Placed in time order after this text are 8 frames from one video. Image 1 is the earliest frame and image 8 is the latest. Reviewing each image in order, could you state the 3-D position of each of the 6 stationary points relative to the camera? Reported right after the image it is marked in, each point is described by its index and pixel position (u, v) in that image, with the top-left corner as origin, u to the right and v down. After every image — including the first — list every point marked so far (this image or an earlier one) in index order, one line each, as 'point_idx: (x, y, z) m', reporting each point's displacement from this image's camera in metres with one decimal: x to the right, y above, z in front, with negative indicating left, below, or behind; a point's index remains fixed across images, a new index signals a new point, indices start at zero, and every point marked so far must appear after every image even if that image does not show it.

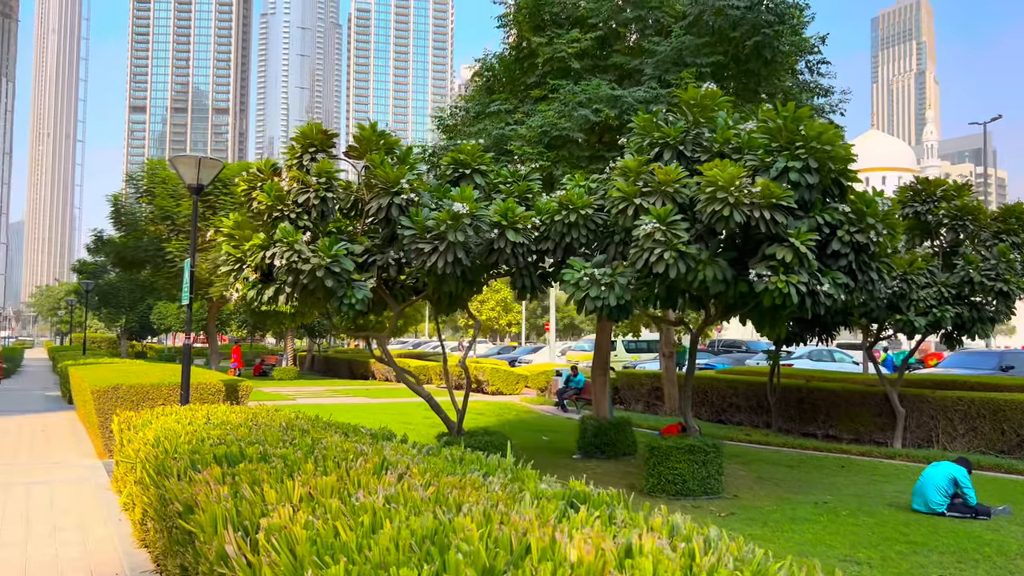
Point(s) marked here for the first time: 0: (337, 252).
0: (-1.7, +0.3, +7.9) m
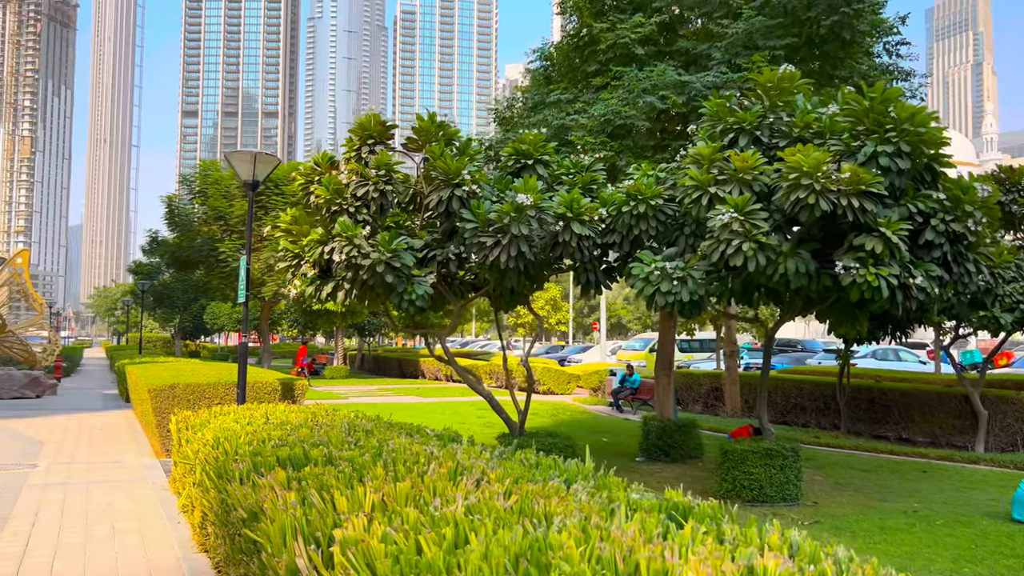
0: (-1.1, +0.4, +7.7) m
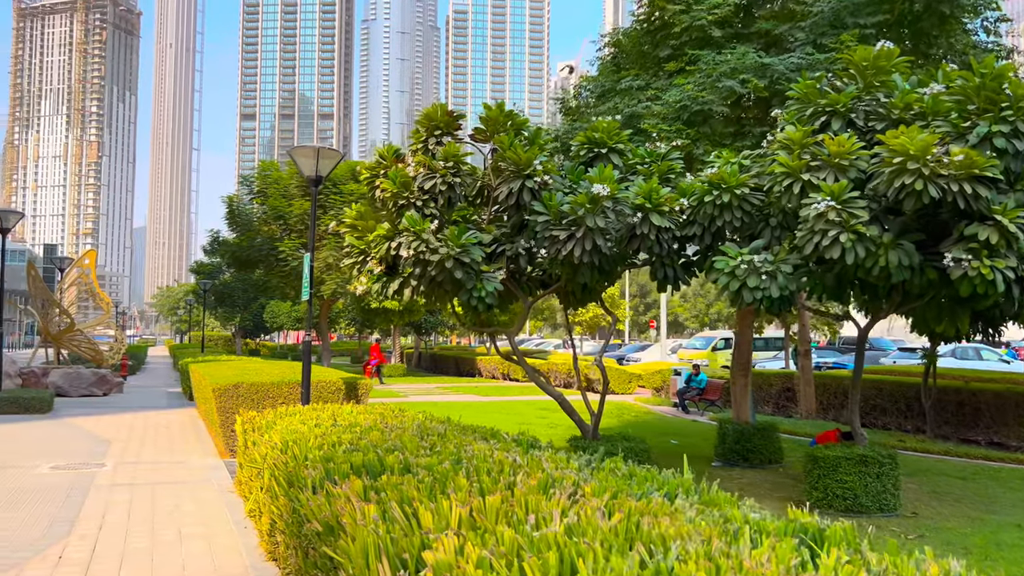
0: (-0.4, +0.4, +7.3) m
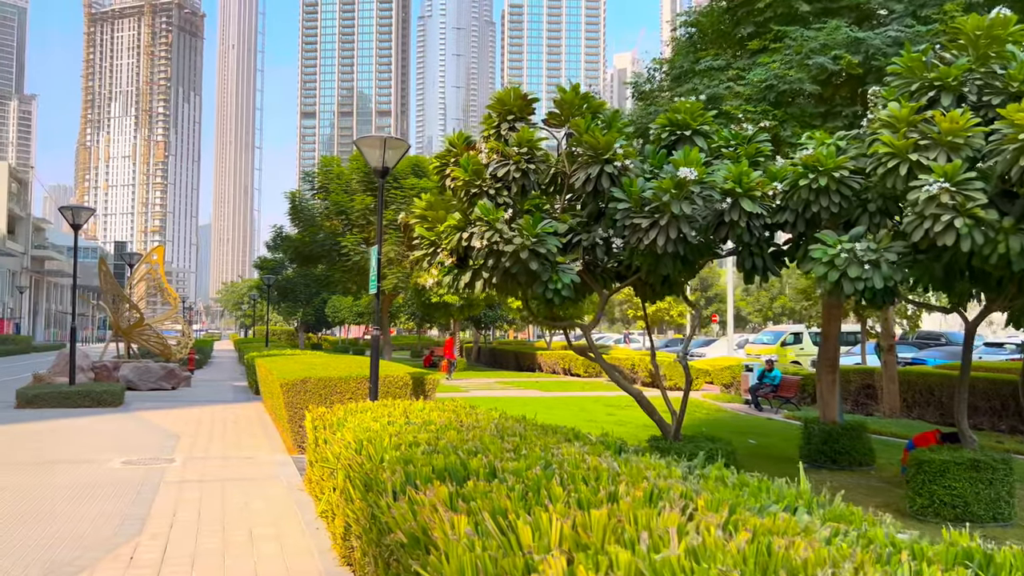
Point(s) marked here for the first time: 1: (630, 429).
0: (+0.2, +0.5, +7.0) m
1: (+1.8, -2.1, +12.6) m
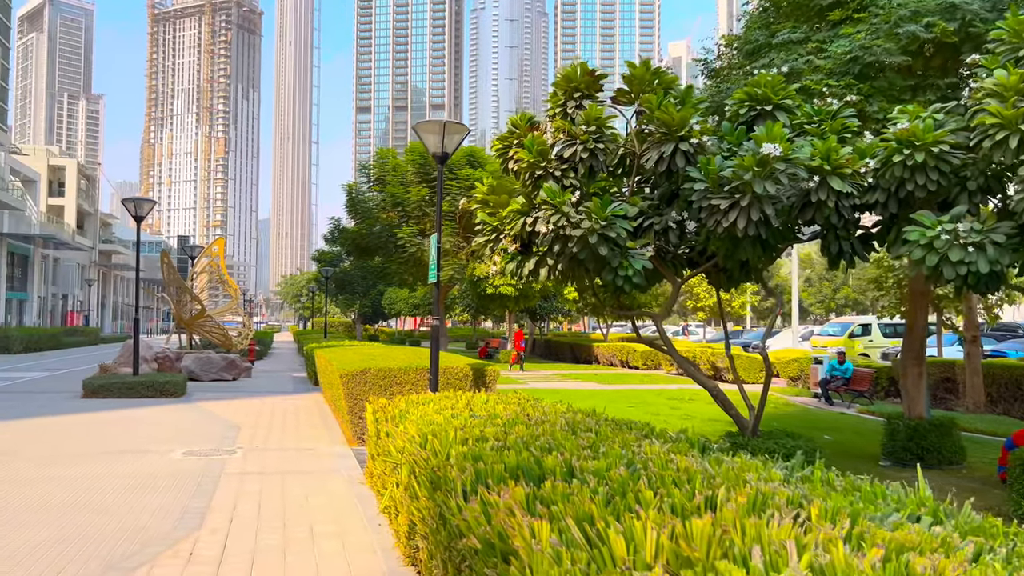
0: (+0.8, +0.6, +6.6) m
1: (+2.7, -2.0, +12.2) m
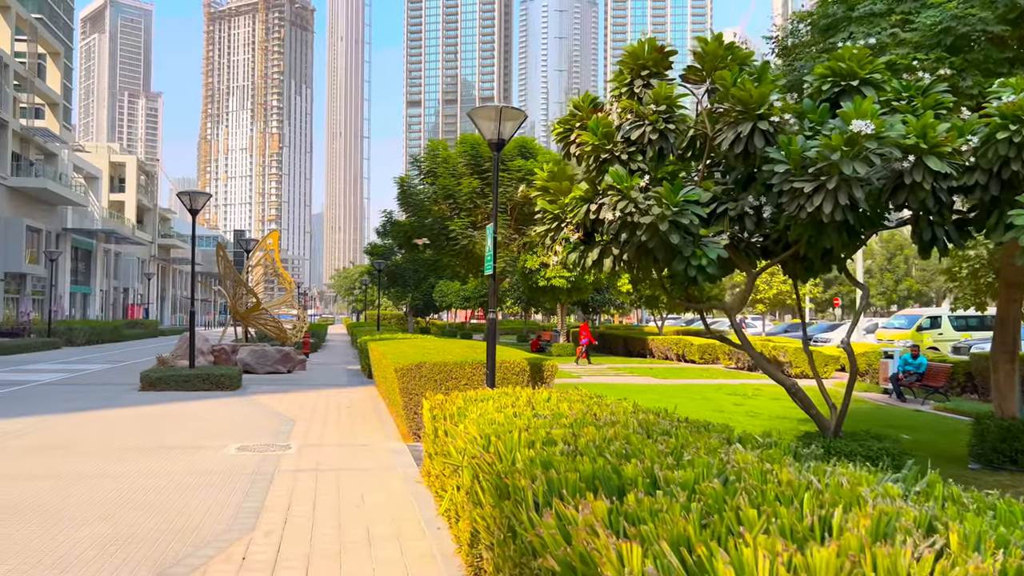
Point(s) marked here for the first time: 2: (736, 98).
0: (+1.3, +0.7, +6.2) m
1: (+3.5, -1.8, +11.6) m
2: (+1.6, +1.4, +6.2) m
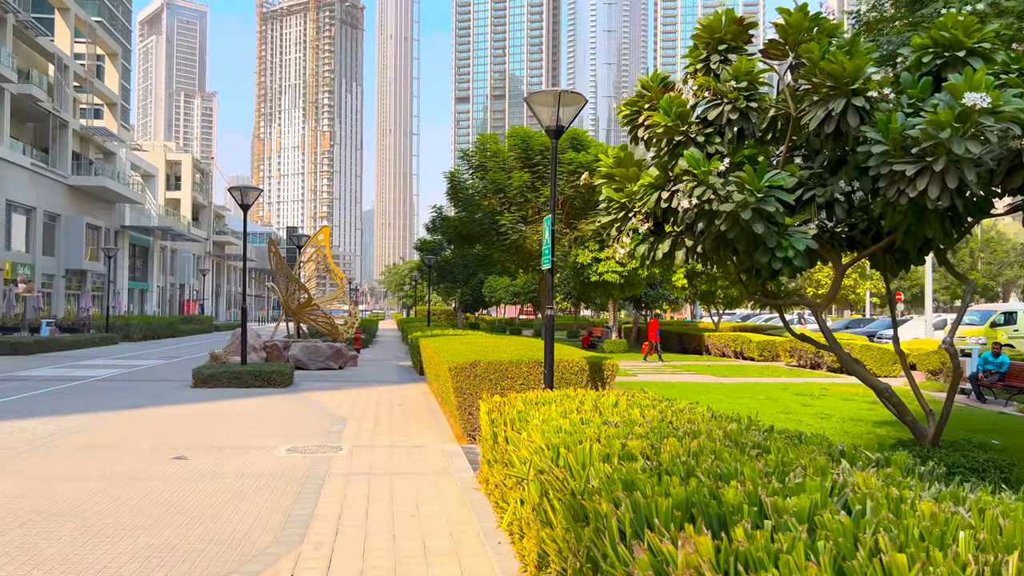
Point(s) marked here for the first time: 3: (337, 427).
0: (+1.7, +0.7, +5.6) m
1: (+4.3, -1.8, +10.9) m
2: (+2.1, +1.4, +5.6) m
3: (-2.2, -1.8, +10.5) m
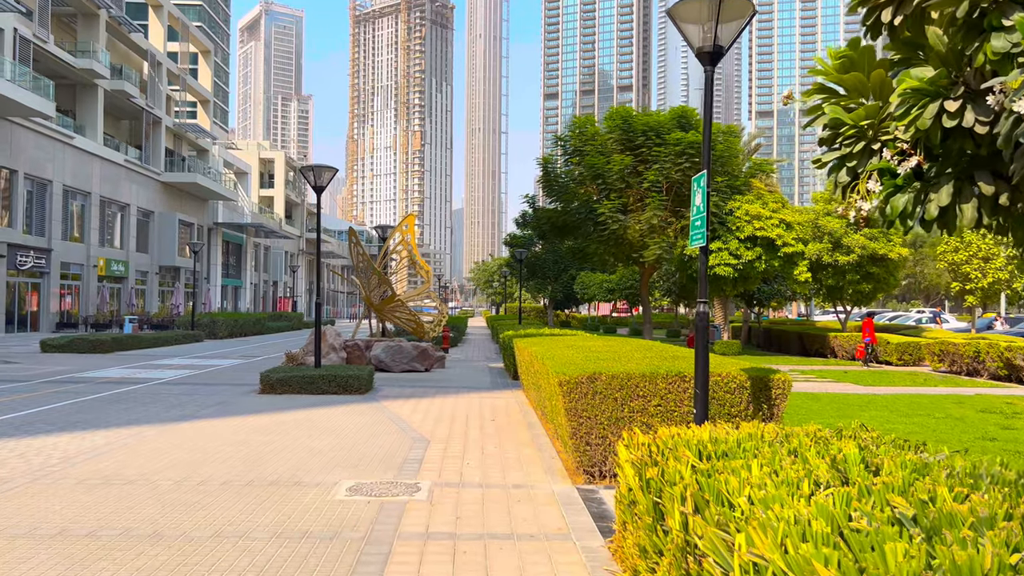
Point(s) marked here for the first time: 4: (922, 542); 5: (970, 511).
0: (+2.4, +0.8, +3.0) m
1: (+5.5, -1.7, +8.1) m
2: (+2.8, +1.5, +2.9) m
3: (-1.0, -1.7, +8.3) m
4: (+1.2, -0.7, +2.5) m
5: (+1.5, -0.7, +2.8) m
